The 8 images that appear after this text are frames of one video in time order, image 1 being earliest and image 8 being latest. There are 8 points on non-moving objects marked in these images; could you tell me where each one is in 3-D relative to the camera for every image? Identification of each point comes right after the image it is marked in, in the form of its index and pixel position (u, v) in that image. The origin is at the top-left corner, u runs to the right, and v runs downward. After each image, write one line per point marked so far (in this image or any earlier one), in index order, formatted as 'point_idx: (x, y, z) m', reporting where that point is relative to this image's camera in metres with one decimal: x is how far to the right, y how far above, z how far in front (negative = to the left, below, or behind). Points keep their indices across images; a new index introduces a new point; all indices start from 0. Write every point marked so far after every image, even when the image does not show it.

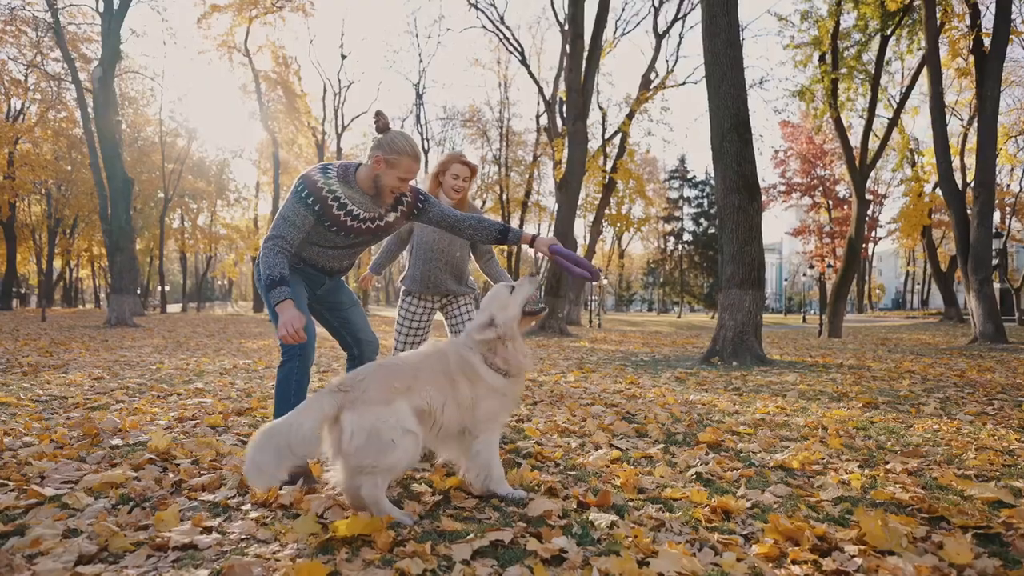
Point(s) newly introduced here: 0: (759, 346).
0: (+4.2, -1.0, +10.5) m
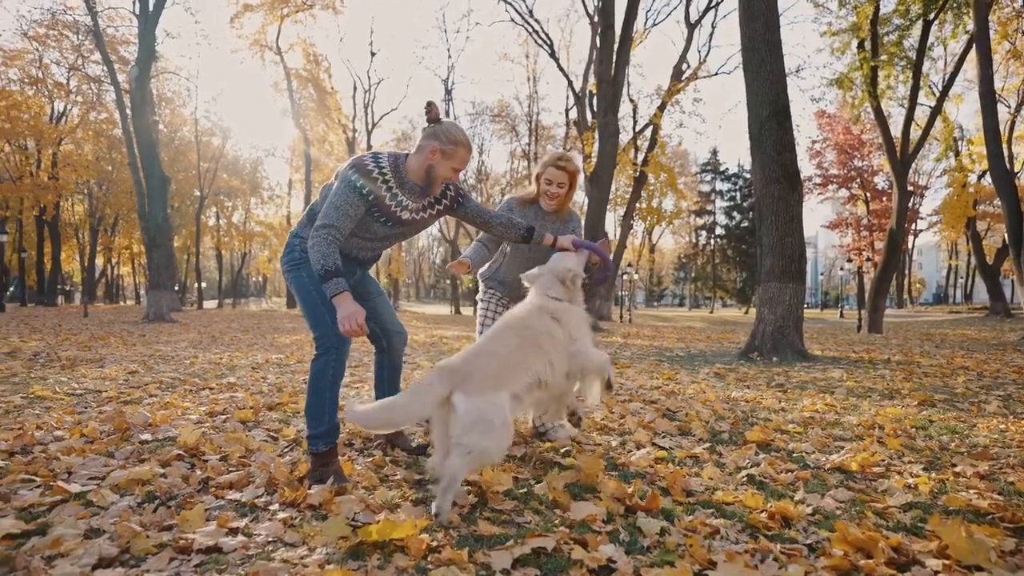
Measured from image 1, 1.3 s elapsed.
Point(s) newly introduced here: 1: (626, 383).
0: (+4.7, -0.9, +10.1) m
1: (+1.5, -1.2, +8.1) m
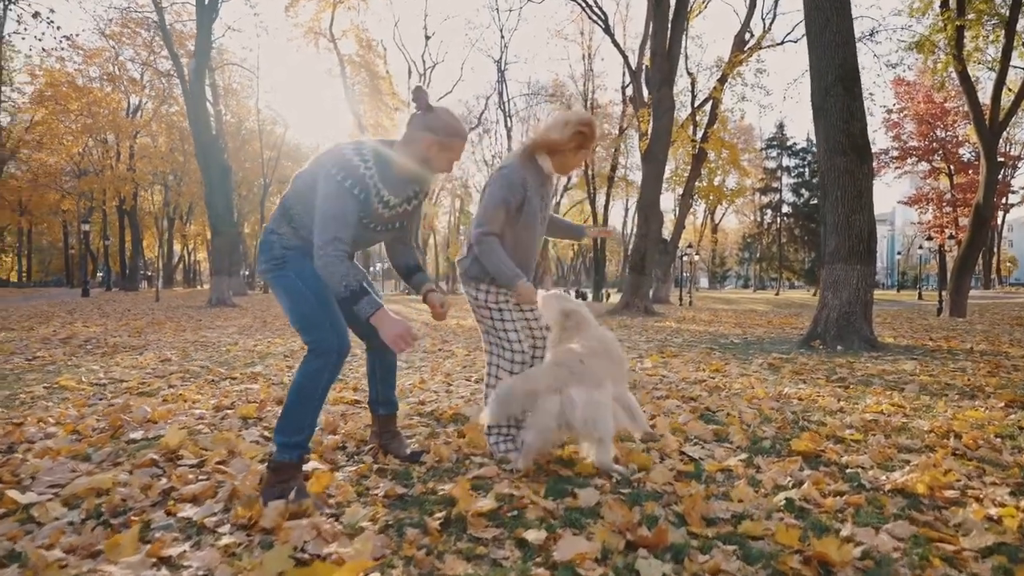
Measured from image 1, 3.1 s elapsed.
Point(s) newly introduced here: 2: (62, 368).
0: (+5.3, -0.6, +9.2) m
1: (+1.9, -1.1, +7.5) m
2: (-5.2, -0.9, +7.2) m
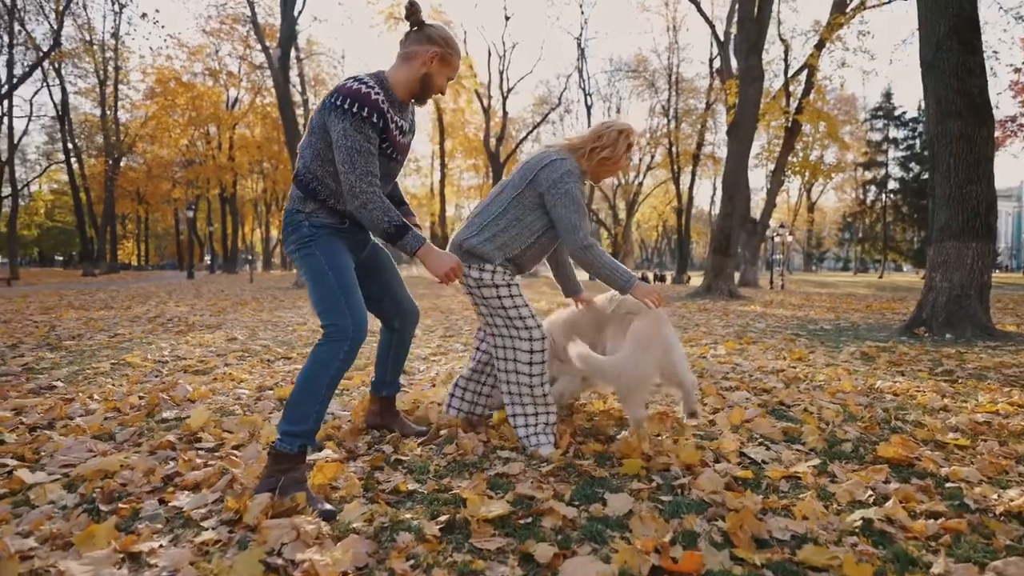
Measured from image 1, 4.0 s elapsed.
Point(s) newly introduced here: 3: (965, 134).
0: (+6.2, -0.3, +8.1) m
1: (+2.5, -0.8, +6.9) m
2: (-4.5, -0.7, +7.4) m
3: (+5.7, +2.0, +7.8) m
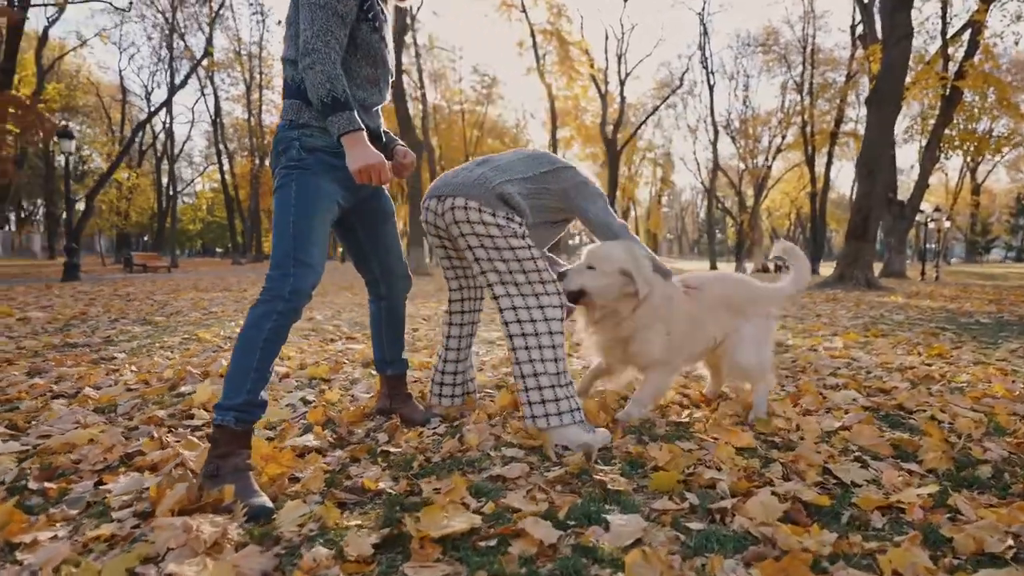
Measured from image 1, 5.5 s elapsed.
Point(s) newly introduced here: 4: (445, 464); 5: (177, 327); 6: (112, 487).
0: (+7.0, -0.2, +6.2) m
1: (+3.2, -0.6, +5.7) m
2: (-3.6, -0.4, +7.6) m
3: (+6.5, +2.1, +5.9) m
4: (-0.3, -0.7, +2.6) m
5: (-3.8, -0.4, +7.0) m
6: (-1.5, -0.7, +2.3) m
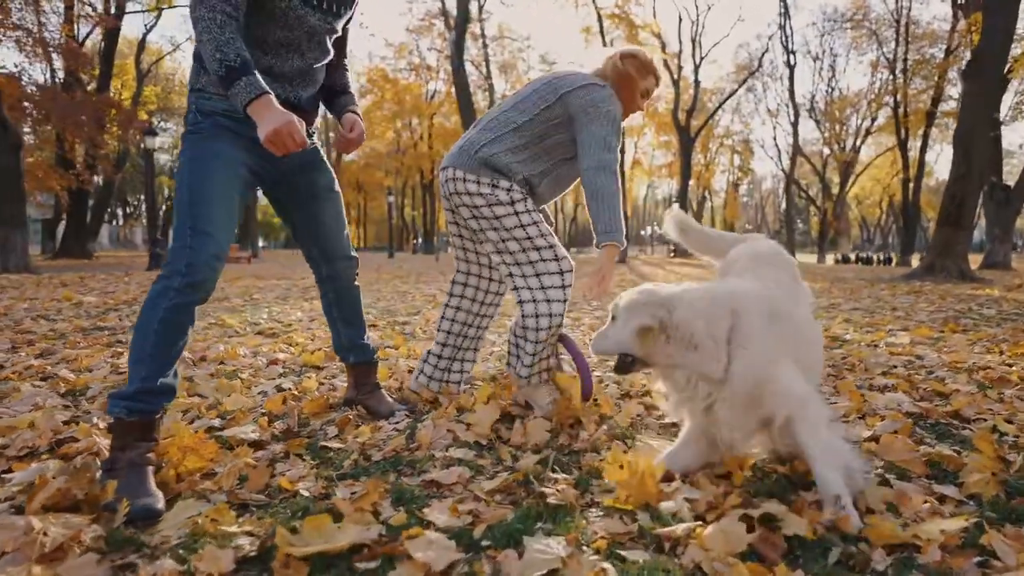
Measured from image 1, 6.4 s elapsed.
0: (+7.2, -0.1, +5.0) m
1: (+3.4, -0.5, +5.0) m
2: (-3.2, -0.2, +7.7) m
3: (+6.6, +2.2, +4.8) m
4: (-0.5, -0.7, +2.3) m
5: (-3.5, -0.3, +7.1) m
6: (-1.7, -0.6, +2.1) m
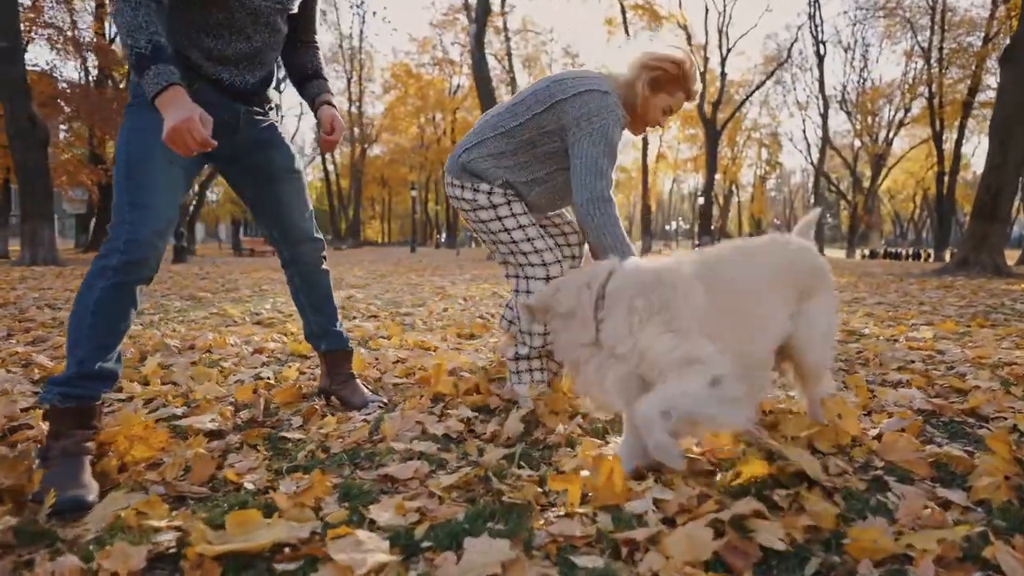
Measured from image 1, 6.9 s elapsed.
0: (+7.1, 0.0, +4.6) m
1: (+3.3, -0.5, +4.7) m
2: (-3.1, -0.1, +7.7) m
3: (+6.6, +2.3, +4.4) m
4: (-0.6, -0.6, +2.2) m
5: (-3.4, -0.2, +7.1) m
6: (-1.8, -0.6, +2.0) m
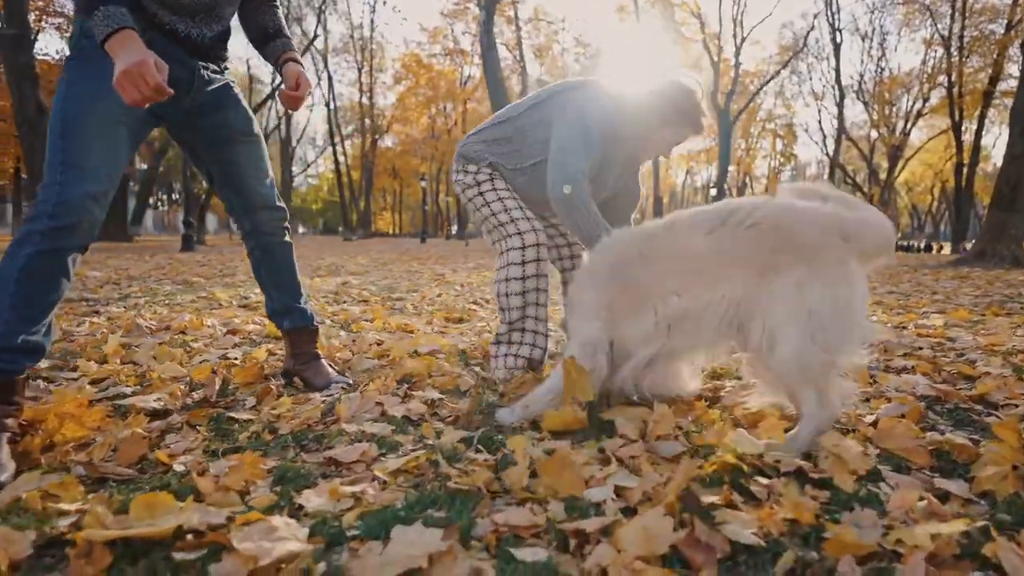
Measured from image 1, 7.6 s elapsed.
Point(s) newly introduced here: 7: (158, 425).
0: (+7.1, +0.1, +4.3) m
1: (+3.3, -0.4, +4.5) m
2: (-3.1, 0.0, +7.5) m
3: (+6.5, +2.4, +4.0) m
4: (-0.7, -0.5, +2.0) m
5: (-3.4, 0.0, +7.0) m
6: (-2.0, -0.5, +1.9) m
7: (-1.2, -0.5, +2.1) m
